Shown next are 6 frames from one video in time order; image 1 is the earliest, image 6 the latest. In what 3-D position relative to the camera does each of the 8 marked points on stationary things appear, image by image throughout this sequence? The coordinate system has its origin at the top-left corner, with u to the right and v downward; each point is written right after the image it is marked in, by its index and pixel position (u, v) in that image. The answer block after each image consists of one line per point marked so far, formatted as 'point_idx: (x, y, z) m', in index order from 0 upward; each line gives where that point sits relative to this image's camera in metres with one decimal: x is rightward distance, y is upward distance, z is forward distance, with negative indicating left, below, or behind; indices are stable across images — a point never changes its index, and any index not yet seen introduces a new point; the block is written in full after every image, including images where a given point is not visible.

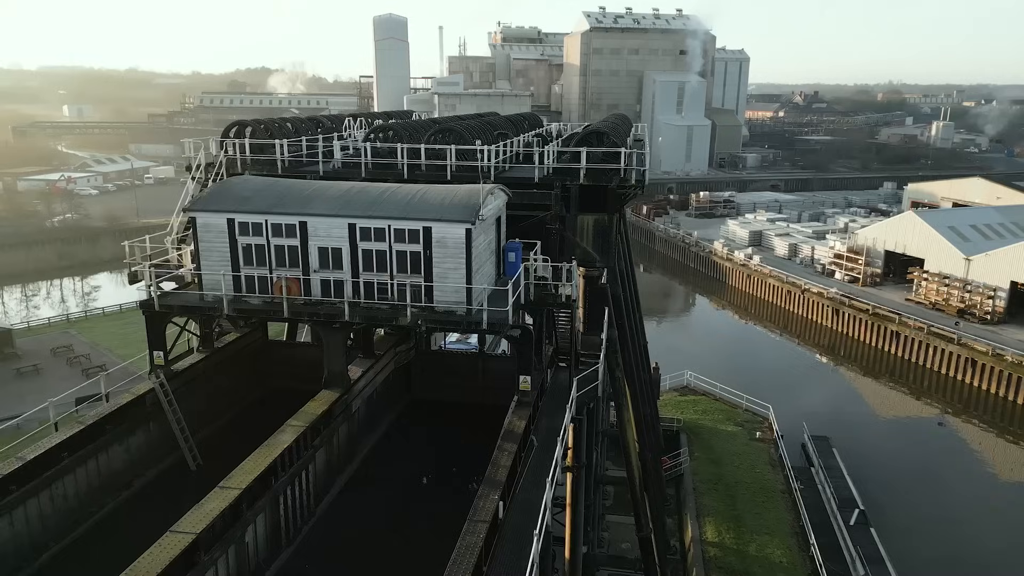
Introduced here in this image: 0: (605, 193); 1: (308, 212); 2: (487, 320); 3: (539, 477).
0: (+2.6, +2.7, +19.8) m
1: (-4.5, +1.7, +15.2) m
2: (-0.6, -0.7, +14.6) m
3: (+0.6, -3.6, +13.4) m
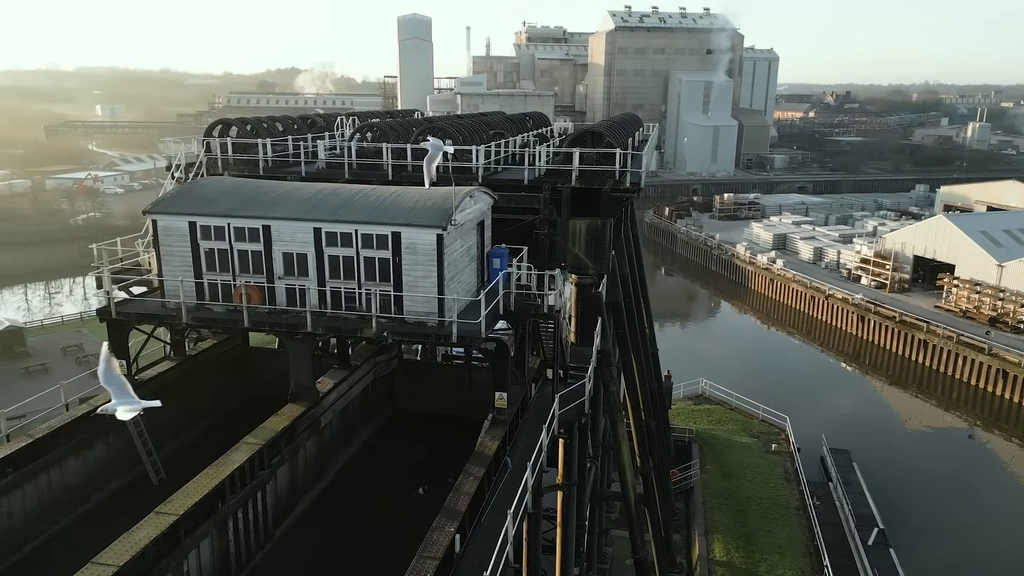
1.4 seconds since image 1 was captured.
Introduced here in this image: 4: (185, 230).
0: (+2.3, +2.5, +18.7) m
1: (-5.0, +1.5, +14.3) m
2: (-1.1, -0.9, +13.6) m
3: (-0.1, -3.9, +12.3) m
4: (-6.9, +1.2, +14.7) m
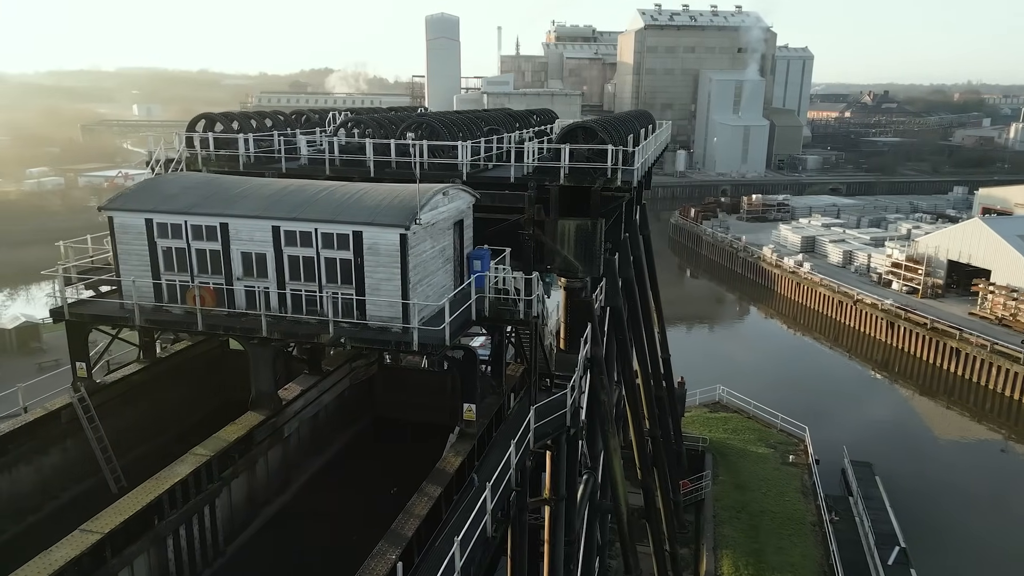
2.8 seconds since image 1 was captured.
0: (+1.9, +2.3, +17.6) m
1: (-5.5, +1.5, +13.5) m
2: (-1.7, -1.0, +12.7) m
3: (-0.8, -3.9, +11.4) m
4: (-7.5, +1.2, +14.0) m
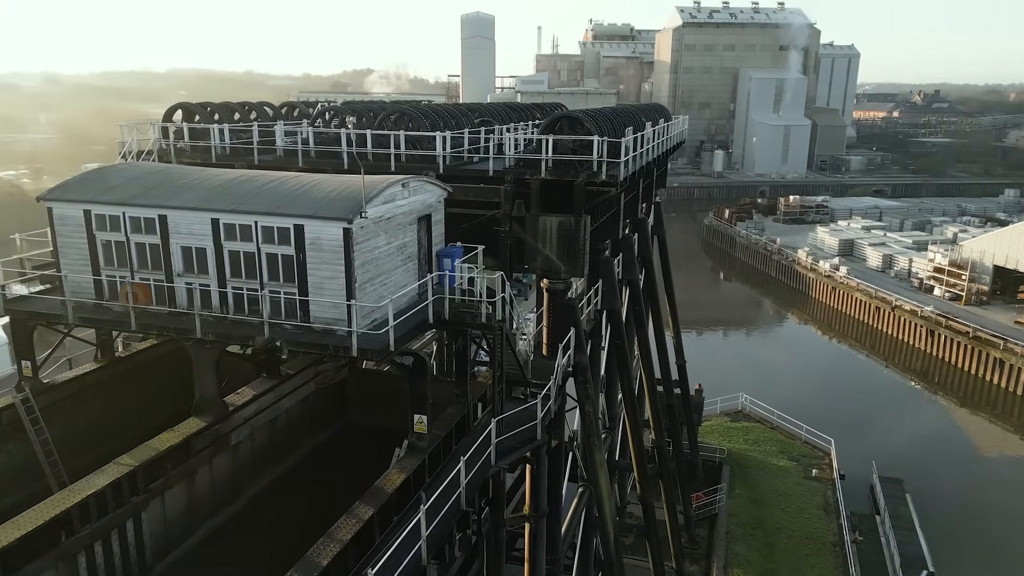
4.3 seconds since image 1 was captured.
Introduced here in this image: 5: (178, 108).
0: (+1.4, +2.3, +16.3) m
1: (-6.3, +1.5, +12.6) m
2: (-2.6, -1.0, +11.6) m
3: (-1.7, -3.9, +10.2) m
4: (-8.2, +1.3, +13.2) m
5: (-9.6, +5.2, +20.0) m
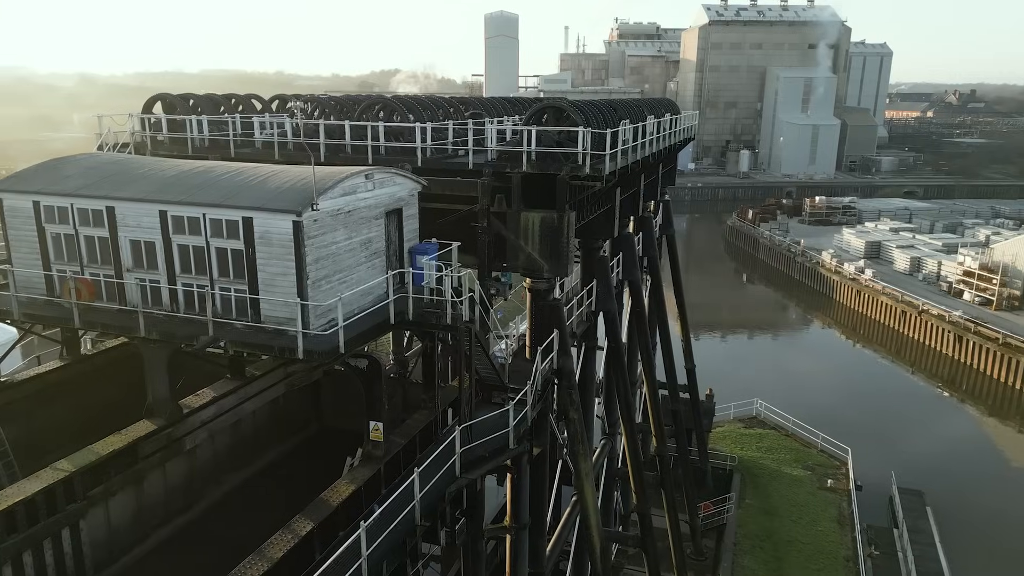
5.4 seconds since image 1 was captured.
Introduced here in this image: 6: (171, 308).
0: (+0.9, +2.3, +15.4) m
1: (-6.9, +1.6, +12.0) m
2: (-3.2, -0.9, +10.8) m
3: (-2.4, -3.9, +9.4) m
4: (-8.8, +1.4, +12.6) m
5: (-9.9, +5.3, +19.5) m
6: (-6.0, -0.3, +12.2) m
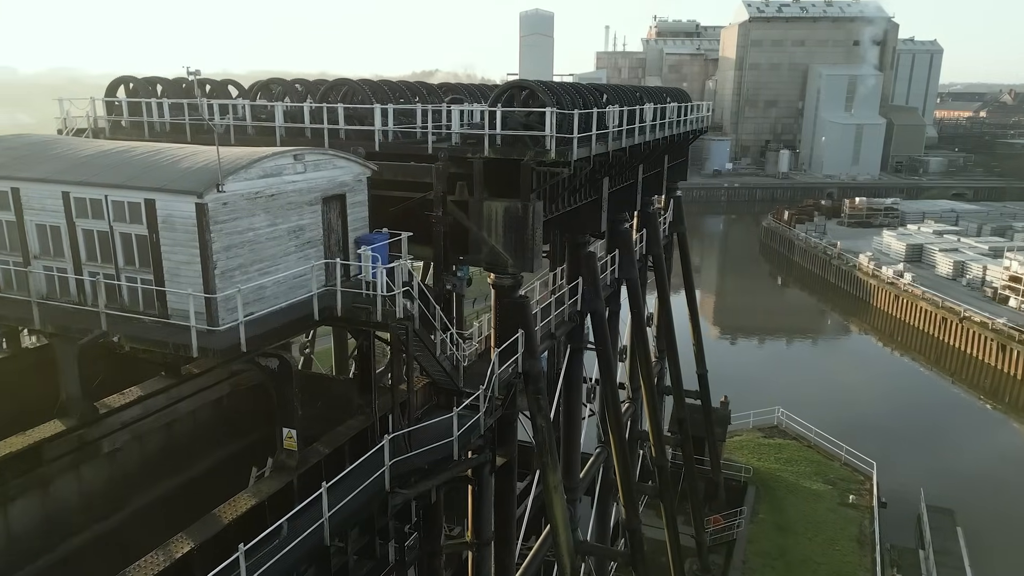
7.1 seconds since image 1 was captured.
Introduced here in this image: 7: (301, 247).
0: (+0.1, +2.4, +14.0) m
1: (-7.8, +1.8, +11.1) m
2: (-4.3, -0.8, +9.7) m
3: (-3.6, -3.8, +8.3) m
4: (-9.7, +1.6, +11.8) m
5: (-10.4, +5.5, +18.7) m
6: (-7.0, -0.2, +11.2) m
7: (-3.7, +0.7, +12.0) m
